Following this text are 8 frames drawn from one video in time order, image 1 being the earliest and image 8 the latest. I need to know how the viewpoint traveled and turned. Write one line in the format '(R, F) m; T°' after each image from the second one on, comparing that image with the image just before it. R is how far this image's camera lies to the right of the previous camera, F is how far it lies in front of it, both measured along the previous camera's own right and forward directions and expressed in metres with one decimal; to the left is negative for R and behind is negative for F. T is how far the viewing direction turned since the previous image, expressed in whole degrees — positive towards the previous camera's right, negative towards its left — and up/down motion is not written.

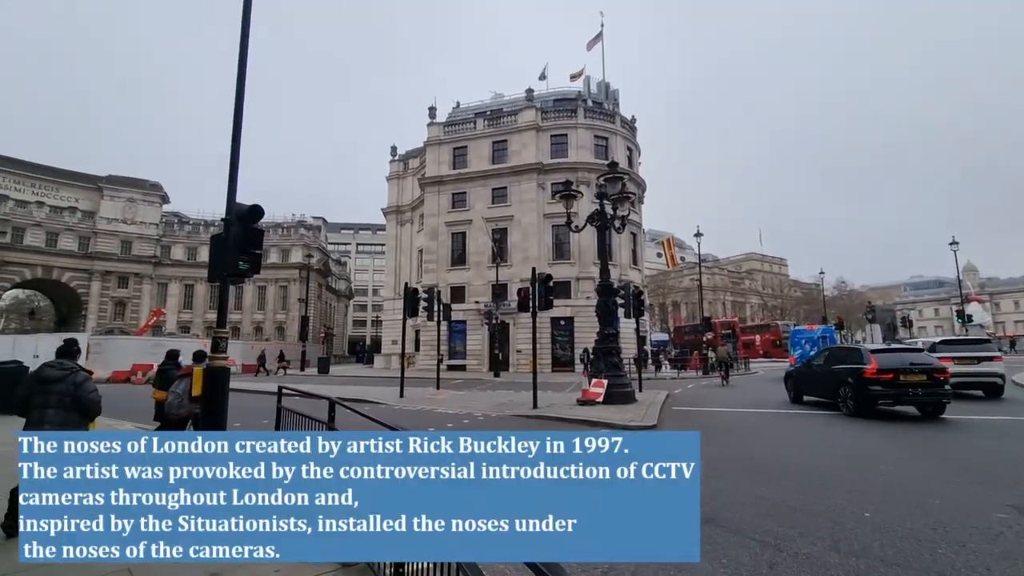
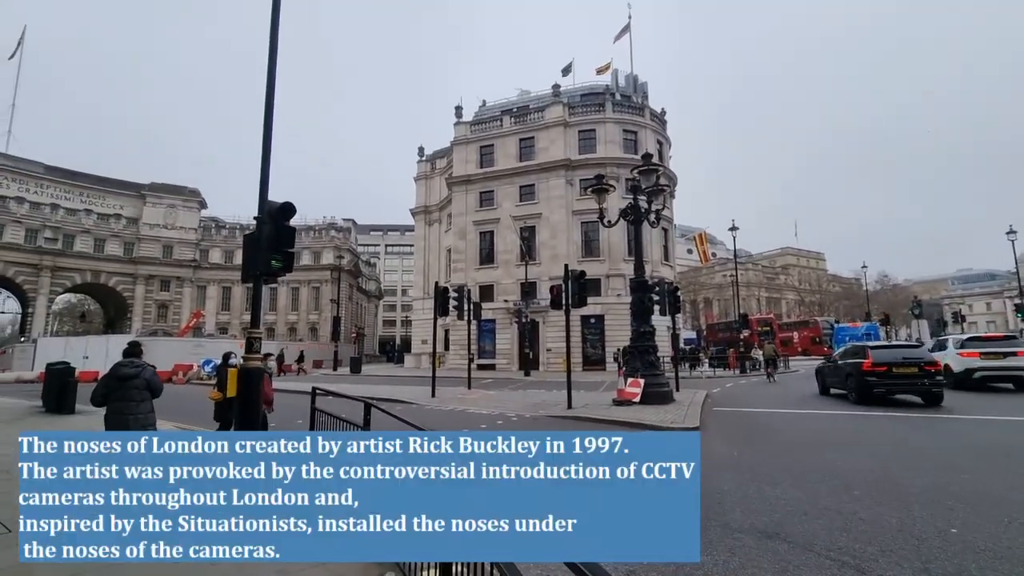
(-0.1, +0.3) m; -3°
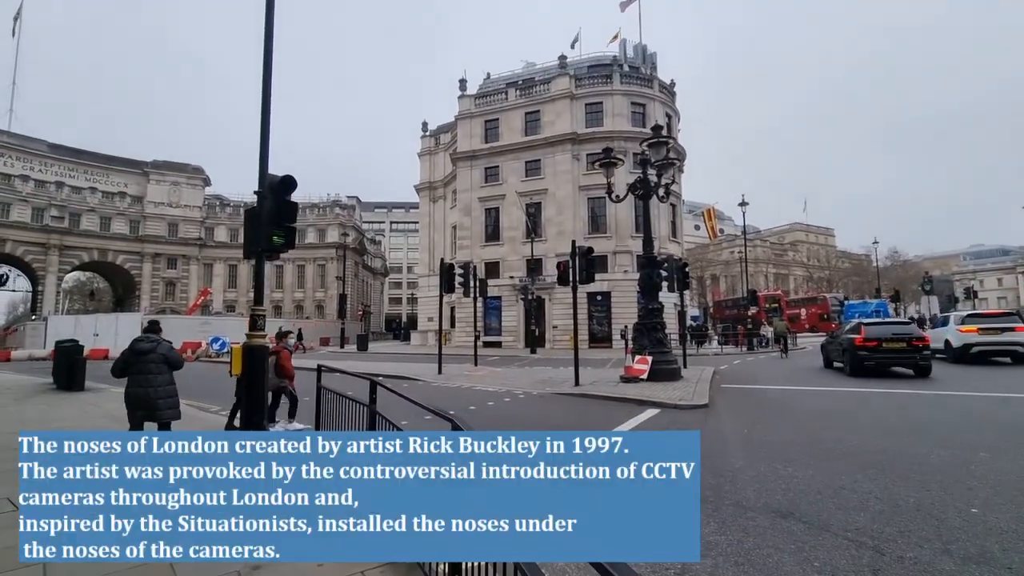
(0.0, +0.2) m; -1°
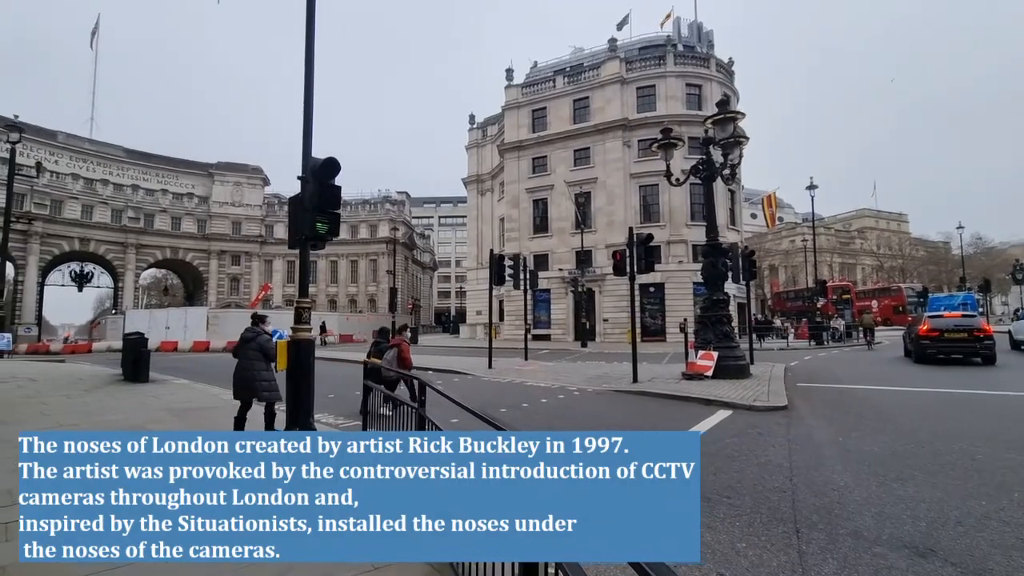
(-0.2, +0.6) m; -6°
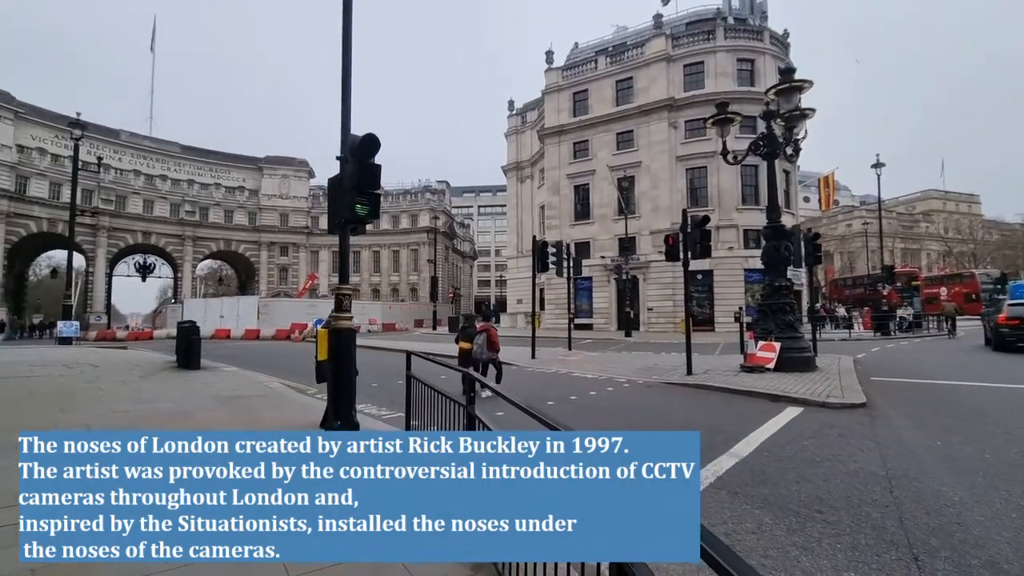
(-0.1, +0.5) m; -5°
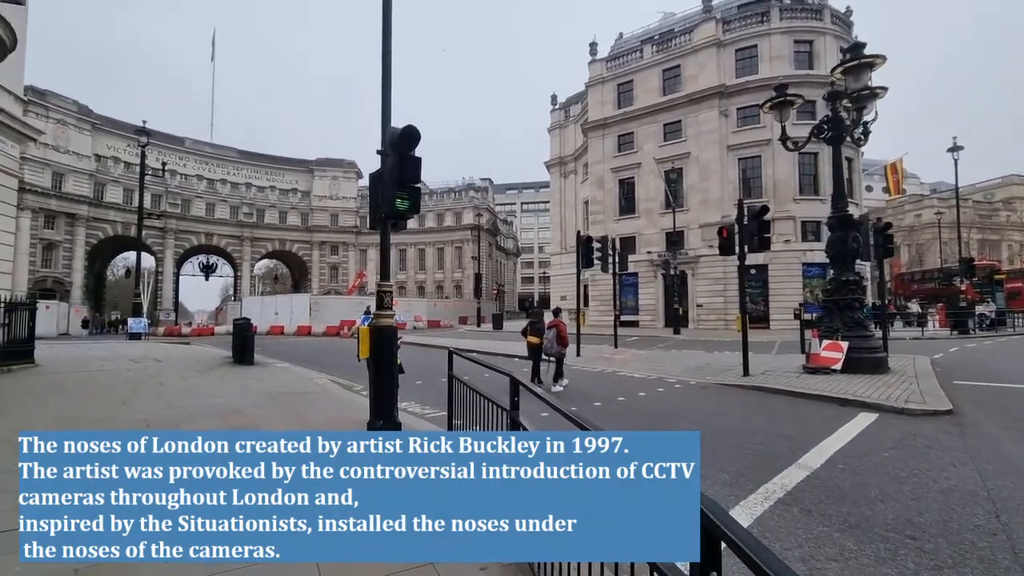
(0.0, +0.3) m; -5°
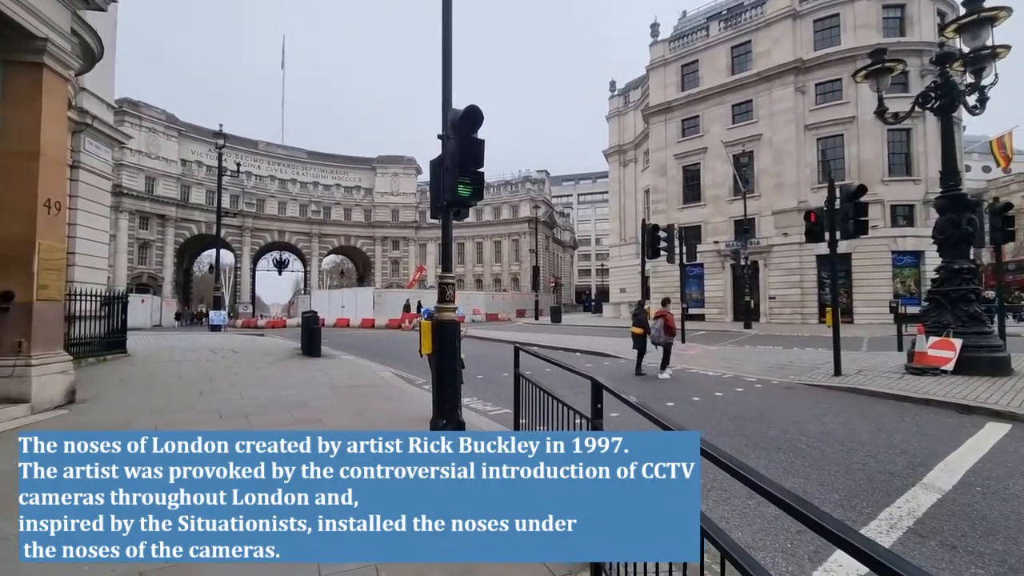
(-0.1, +0.4) m; -7°
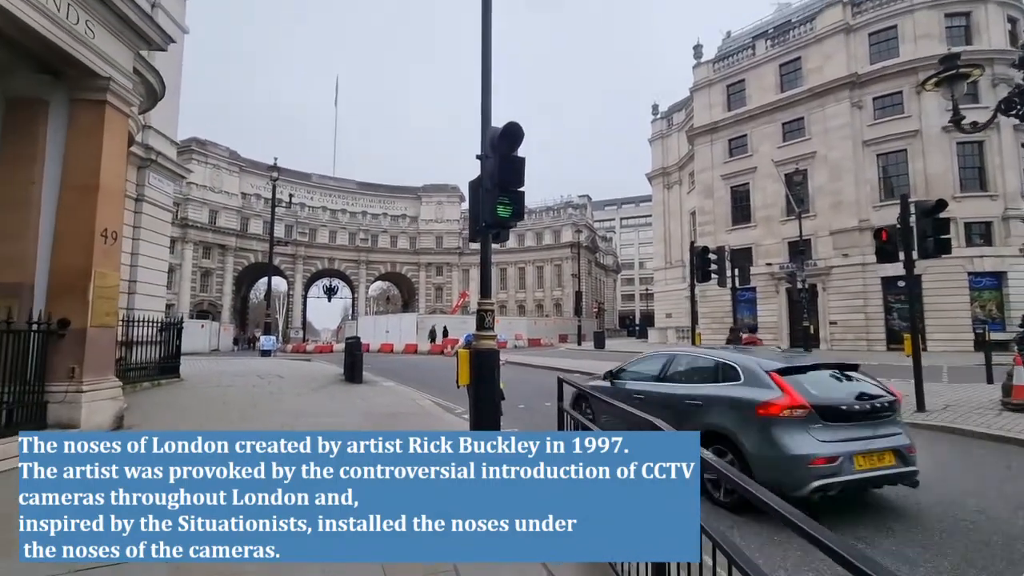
(0.0, +0.3) m; -5°
